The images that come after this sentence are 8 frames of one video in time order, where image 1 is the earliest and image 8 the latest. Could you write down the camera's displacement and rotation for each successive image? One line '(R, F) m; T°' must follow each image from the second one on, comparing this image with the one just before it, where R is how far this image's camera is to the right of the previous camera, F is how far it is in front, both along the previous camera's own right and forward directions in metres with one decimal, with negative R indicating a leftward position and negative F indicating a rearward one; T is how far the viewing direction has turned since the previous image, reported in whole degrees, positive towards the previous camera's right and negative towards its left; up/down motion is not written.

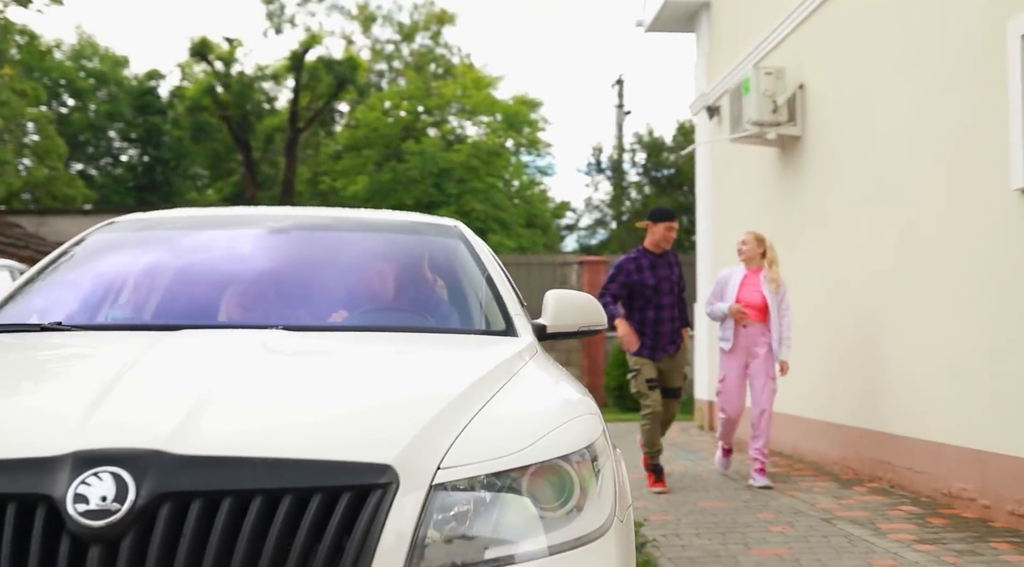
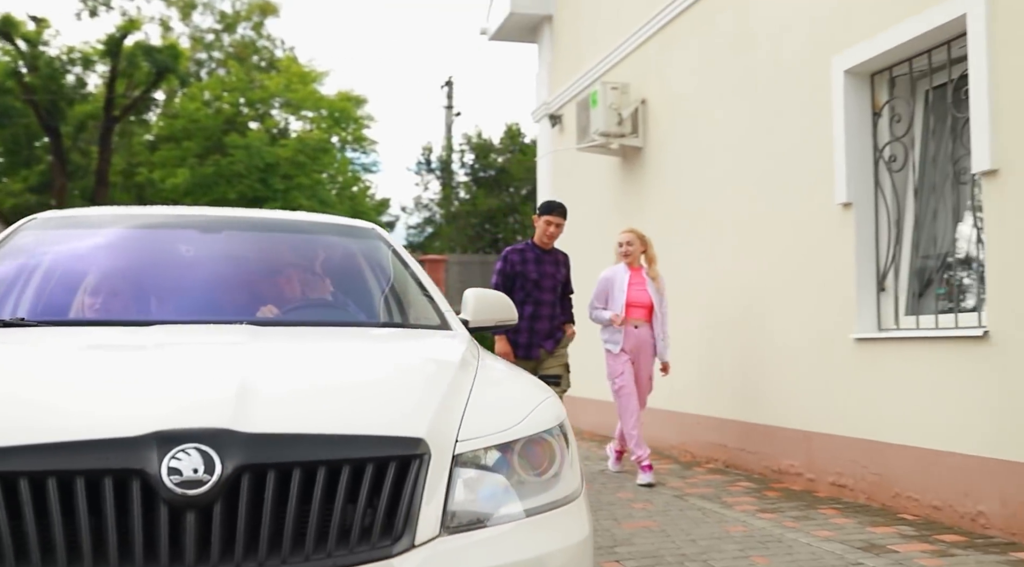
(-0.4, -0.3) m; +11°
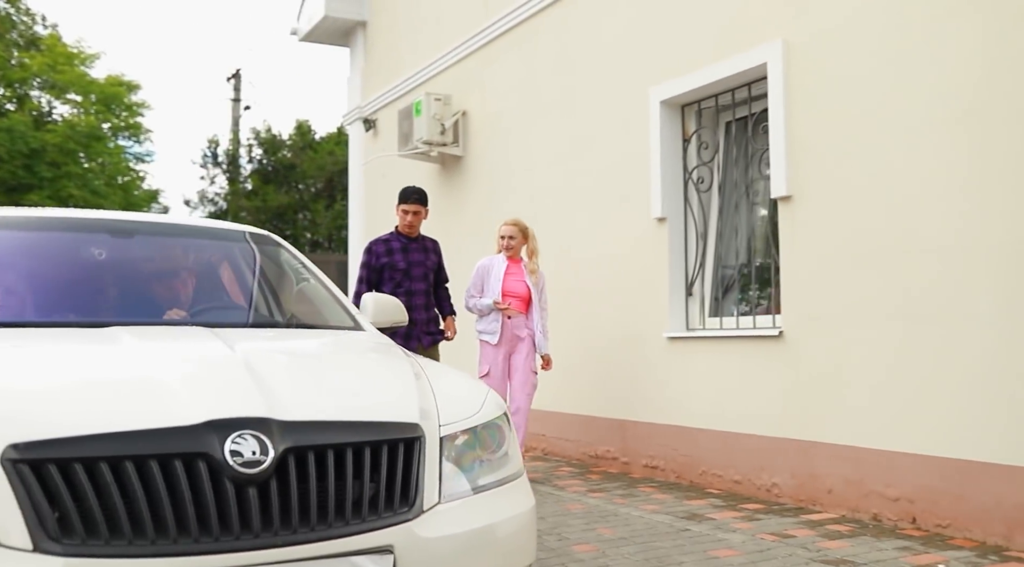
(-0.5, -0.3) m; +14°
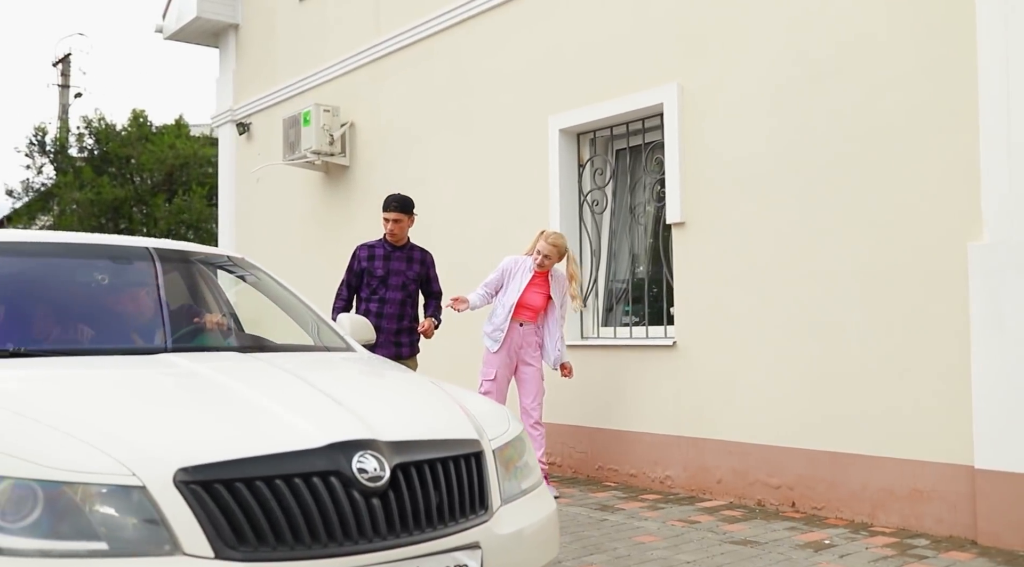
(-0.7, -0.4) m; +11°
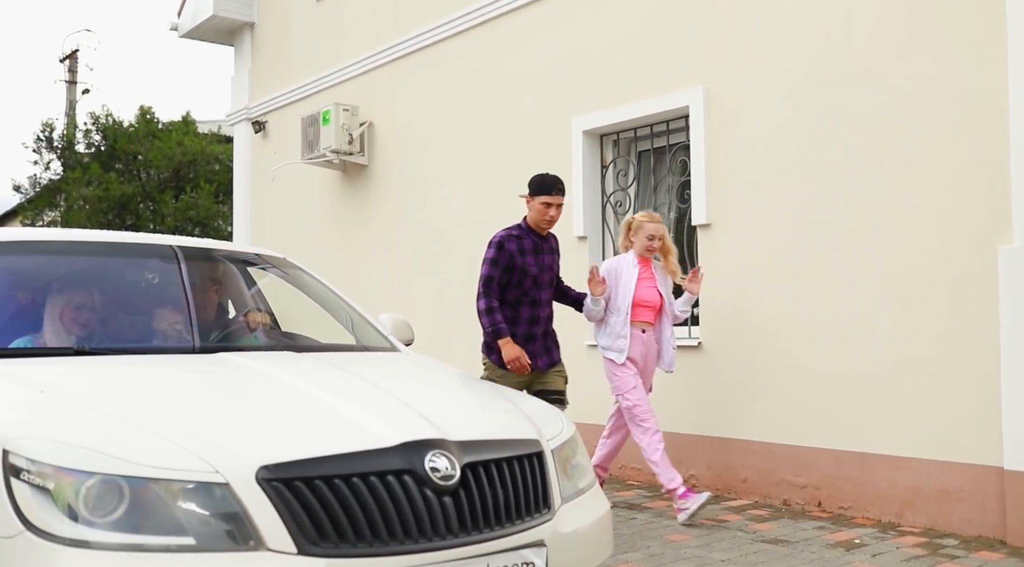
(-0.2, -0.1) m; 0°
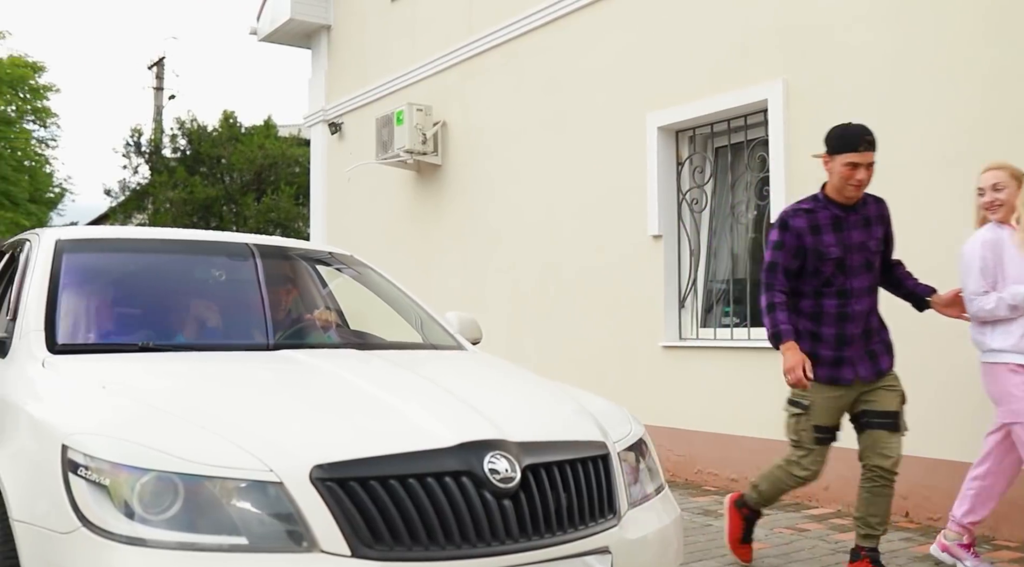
(0.0, +0.1) m; -5°
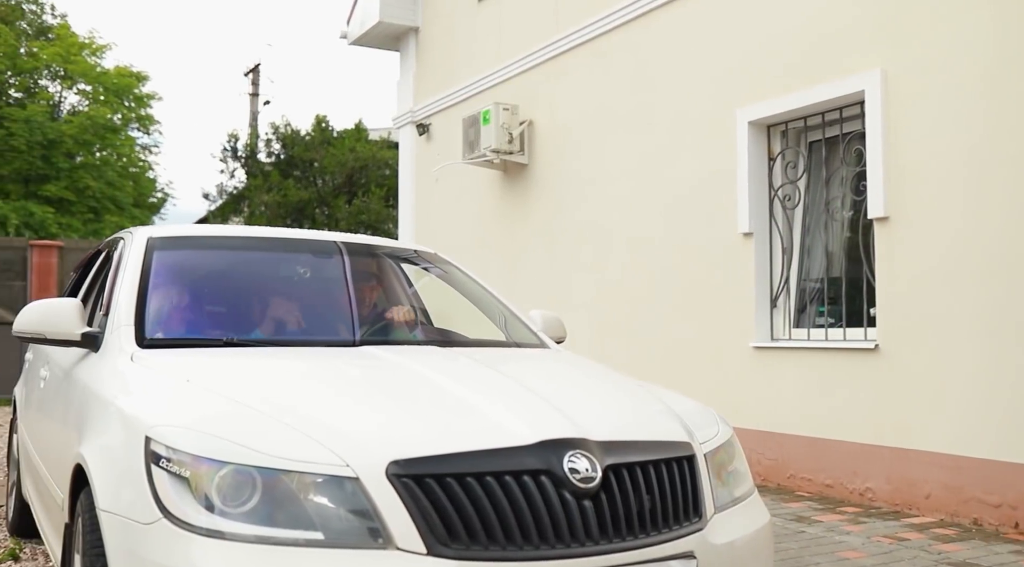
(0.0, +0.1) m; -5°
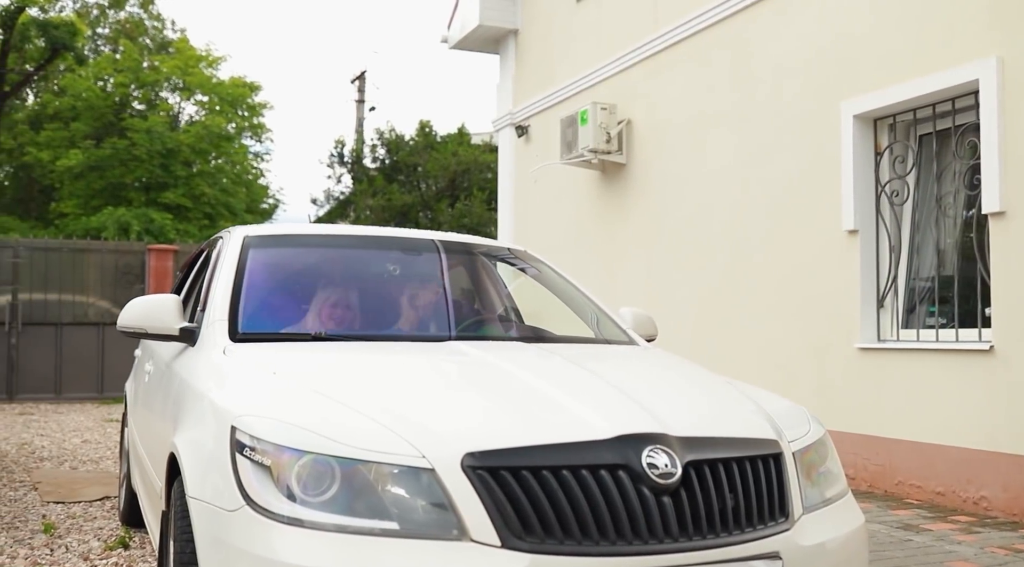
(+0.1, 0.0) m; -6°
